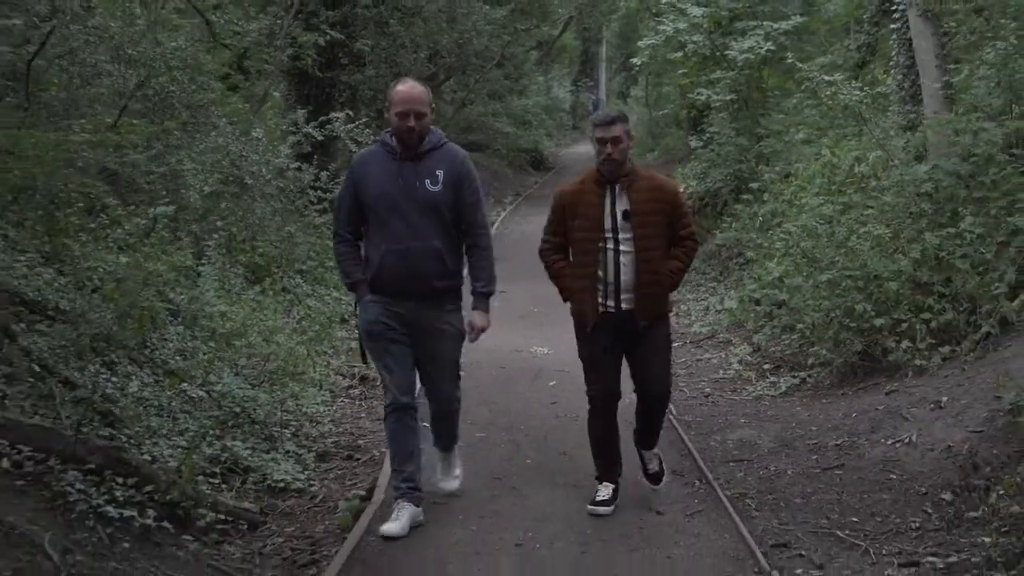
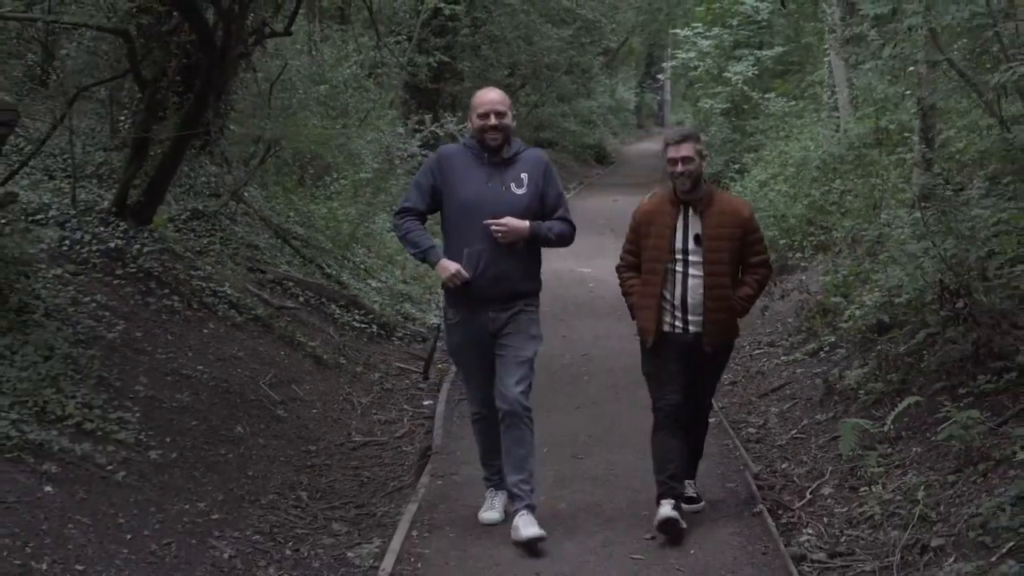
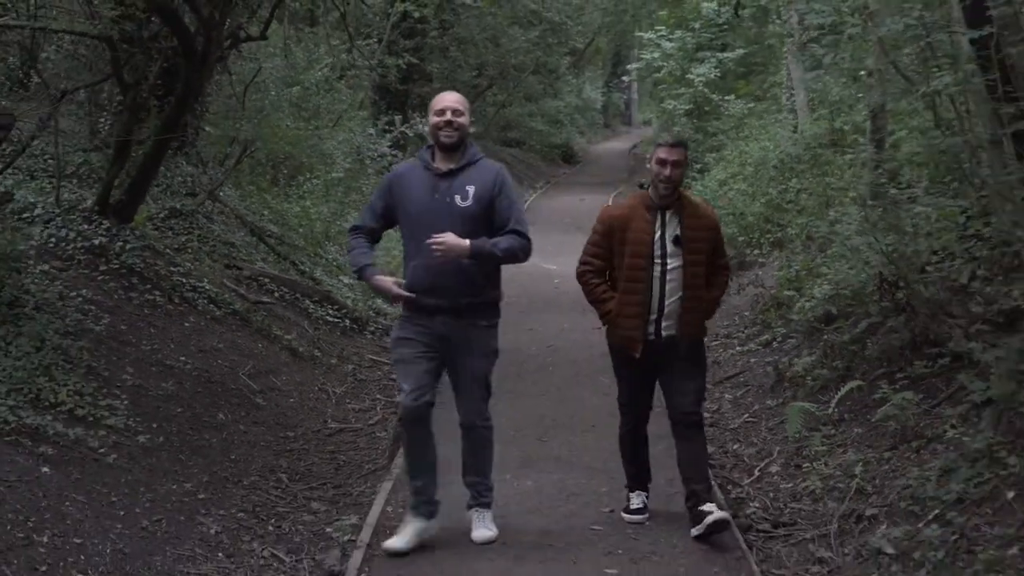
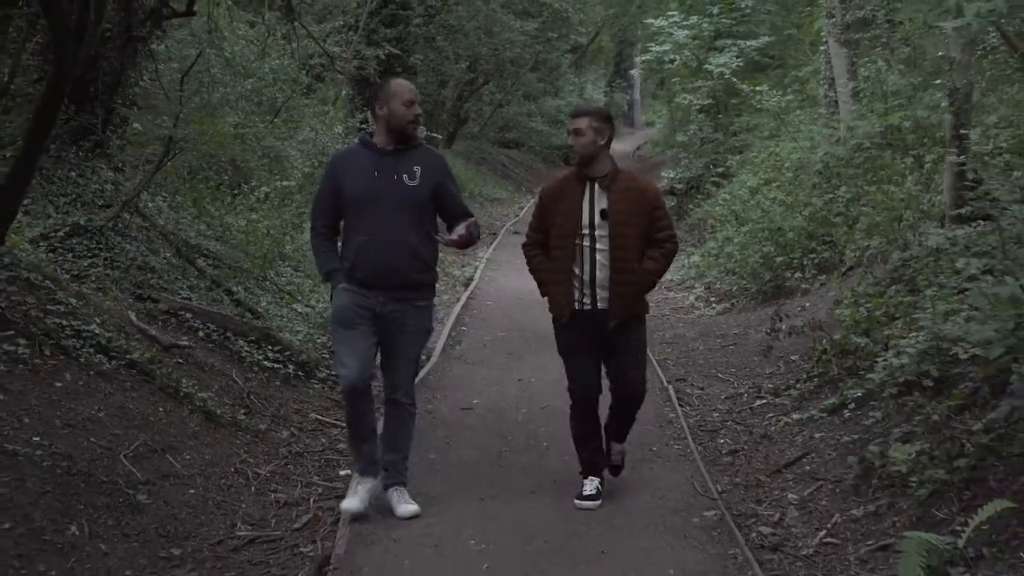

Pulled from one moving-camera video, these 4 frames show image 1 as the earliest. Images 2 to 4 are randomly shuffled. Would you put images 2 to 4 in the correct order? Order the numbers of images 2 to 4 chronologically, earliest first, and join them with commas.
4, 2, 3
